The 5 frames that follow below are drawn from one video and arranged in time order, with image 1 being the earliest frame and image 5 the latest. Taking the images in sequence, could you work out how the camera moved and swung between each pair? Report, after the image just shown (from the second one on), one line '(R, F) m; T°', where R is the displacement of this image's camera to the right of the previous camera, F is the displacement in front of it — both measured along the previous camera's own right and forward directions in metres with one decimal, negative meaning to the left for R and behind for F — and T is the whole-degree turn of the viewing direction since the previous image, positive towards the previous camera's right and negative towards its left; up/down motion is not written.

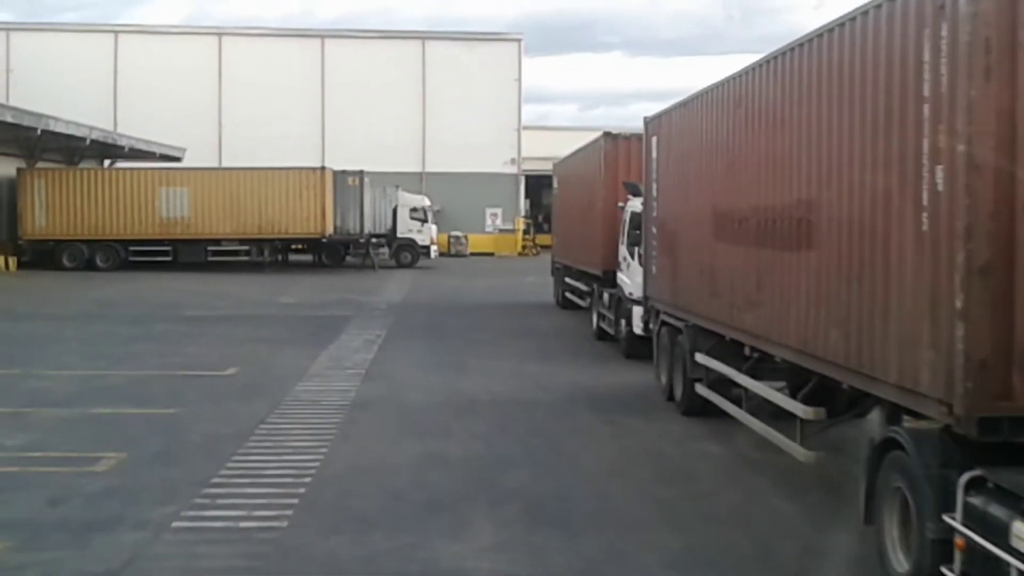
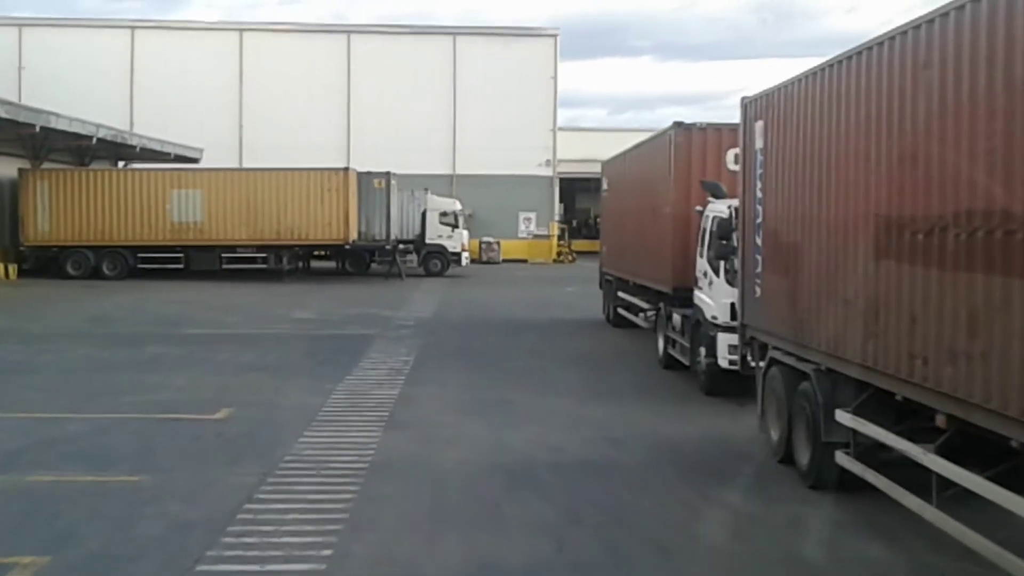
(-0.3, +3.0) m; -1°
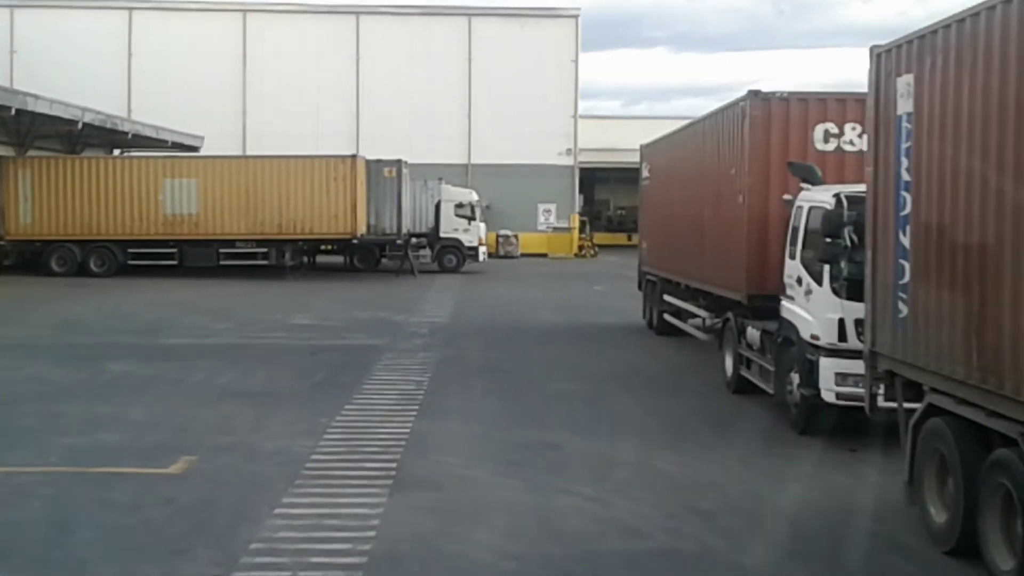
(-0.3, +3.0) m; -1°
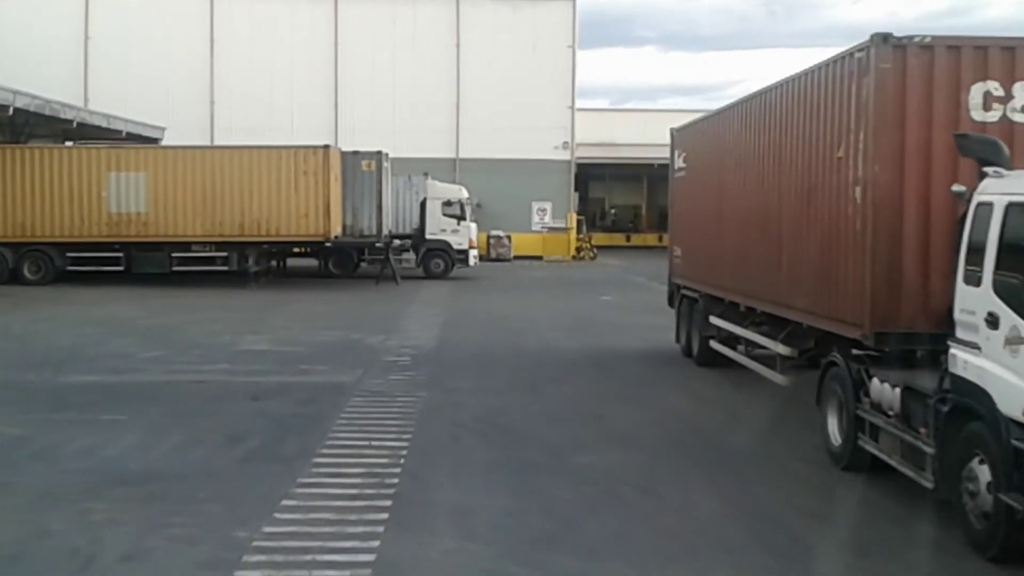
(-0.2, +4.1) m; +1°
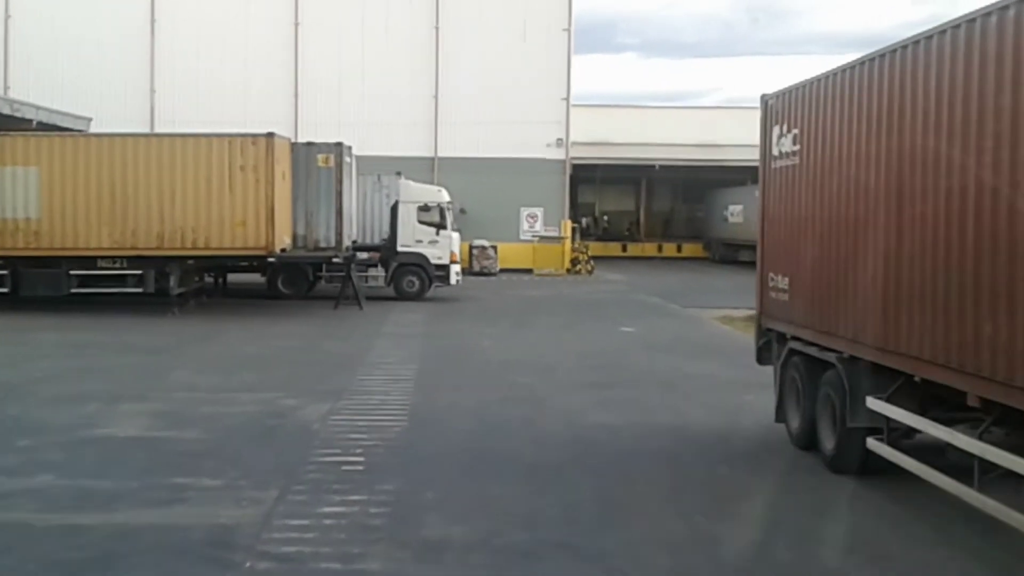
(-0.3, +6.1) m; +1°
